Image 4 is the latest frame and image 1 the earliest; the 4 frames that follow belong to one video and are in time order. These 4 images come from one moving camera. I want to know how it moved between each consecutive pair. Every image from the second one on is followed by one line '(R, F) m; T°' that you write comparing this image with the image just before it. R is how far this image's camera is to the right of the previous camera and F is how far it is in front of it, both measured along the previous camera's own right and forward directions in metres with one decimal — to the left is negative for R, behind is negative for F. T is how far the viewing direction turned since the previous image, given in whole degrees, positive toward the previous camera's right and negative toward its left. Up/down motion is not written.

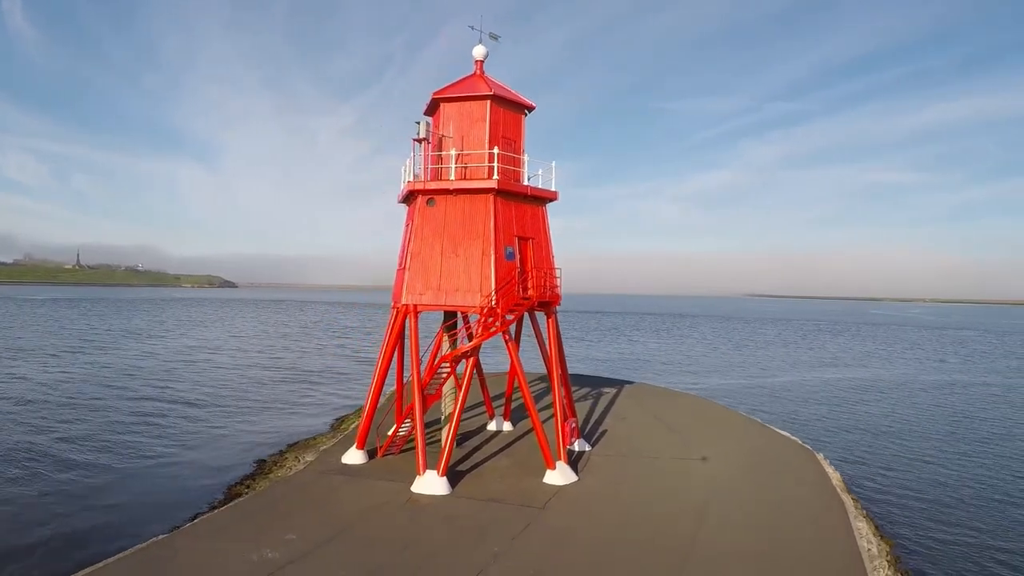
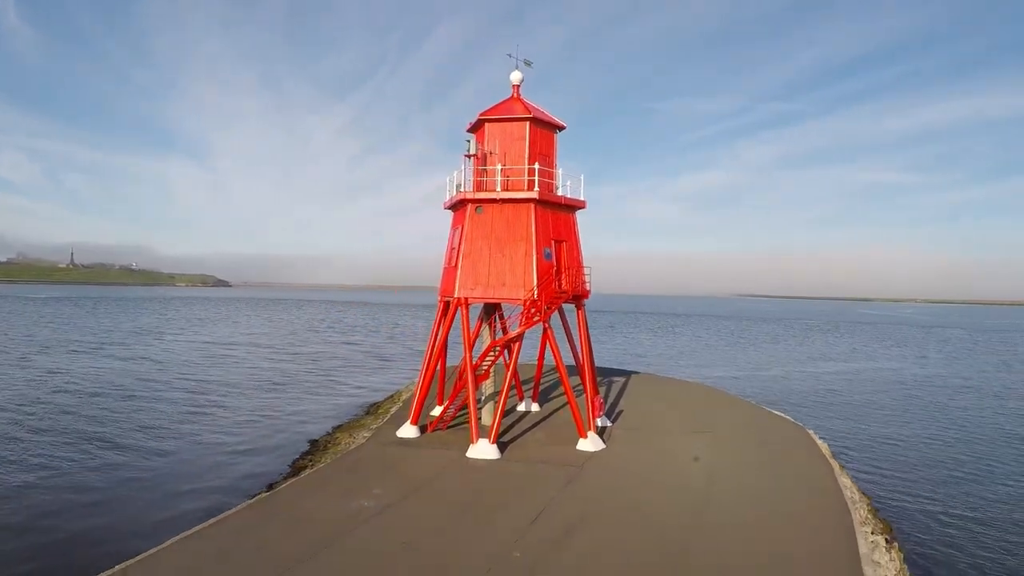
(-0.3, -0.6) m; 0°
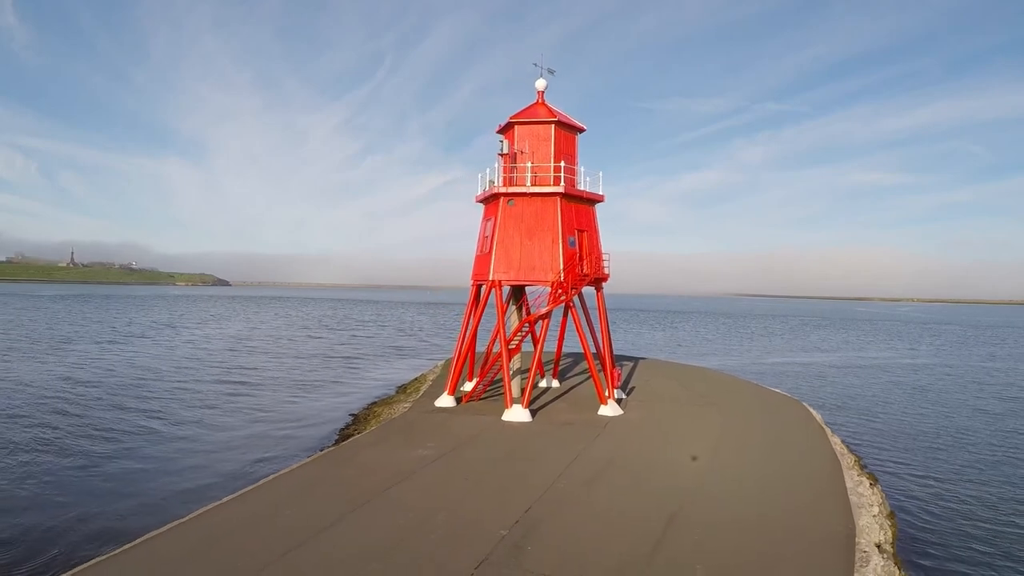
(-0.3, -0.6) m; 0°
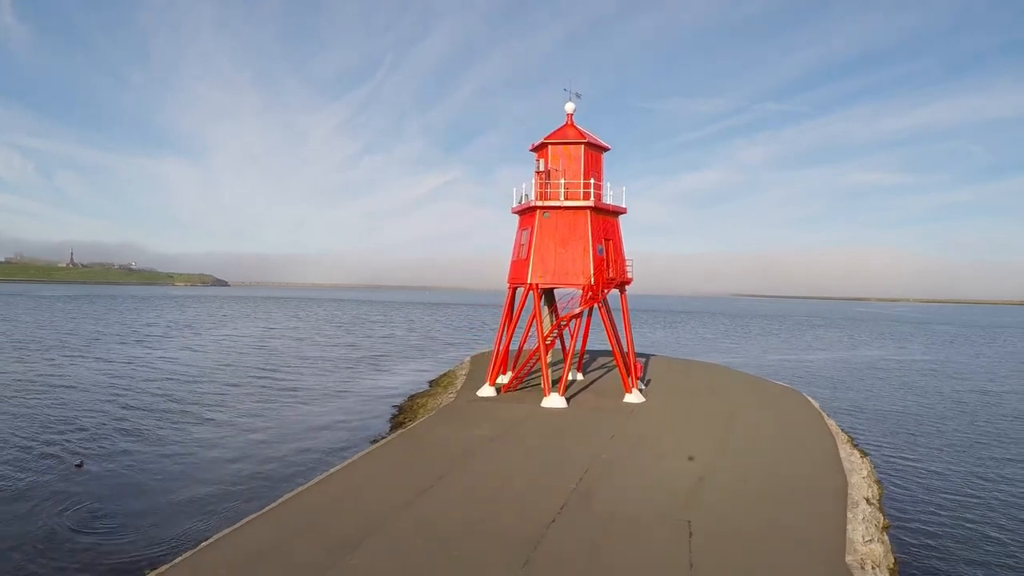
(-0.3, -0.7) m; 0°
